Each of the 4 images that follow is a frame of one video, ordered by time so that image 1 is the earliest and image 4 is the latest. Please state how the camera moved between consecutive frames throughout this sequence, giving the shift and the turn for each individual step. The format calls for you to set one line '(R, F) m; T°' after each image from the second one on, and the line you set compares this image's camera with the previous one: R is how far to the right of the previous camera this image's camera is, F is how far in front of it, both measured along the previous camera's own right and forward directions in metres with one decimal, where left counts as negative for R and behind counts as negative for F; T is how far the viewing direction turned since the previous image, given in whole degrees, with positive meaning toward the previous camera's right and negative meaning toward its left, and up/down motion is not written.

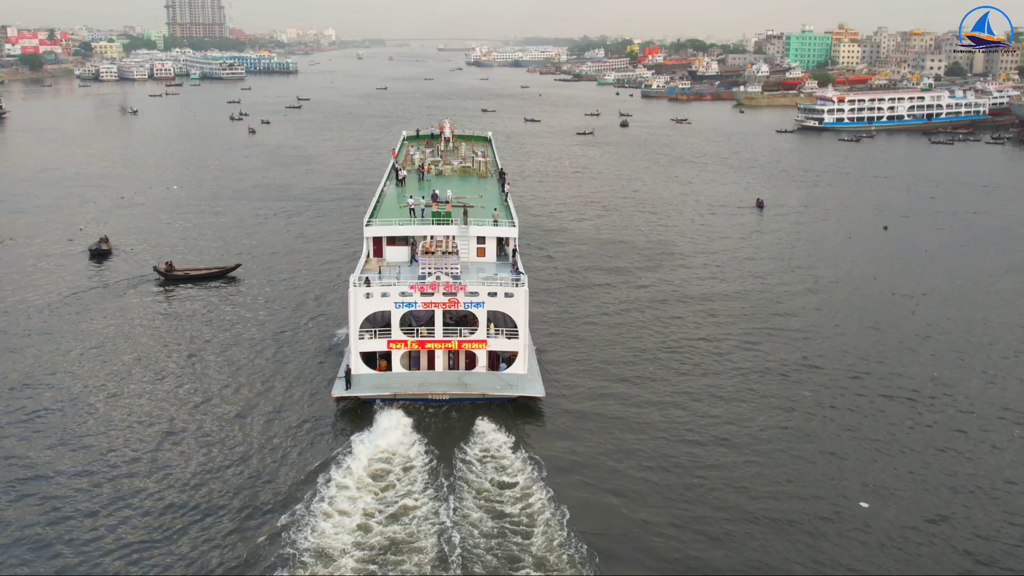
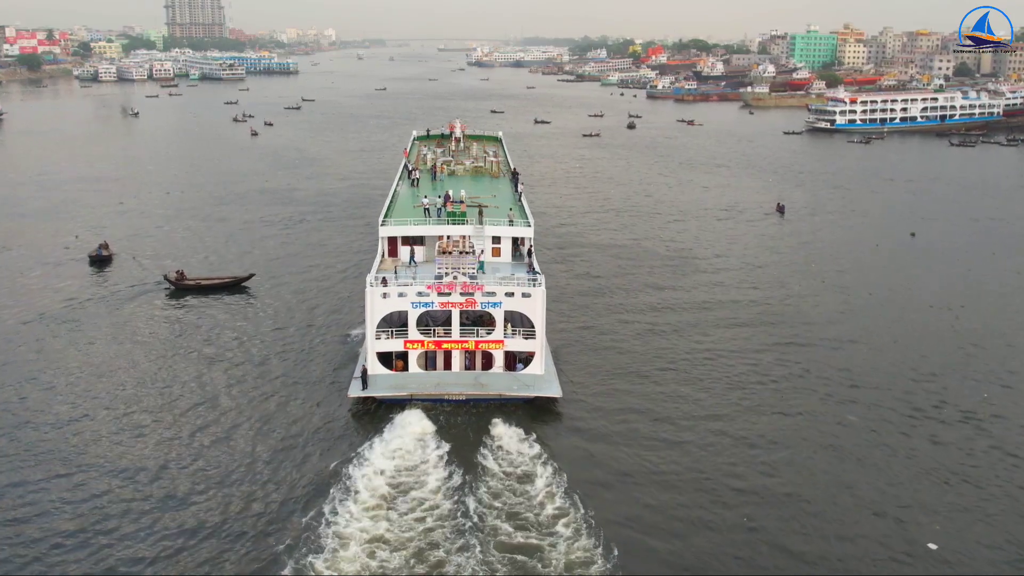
(-0.3, +0.9) m; 0°
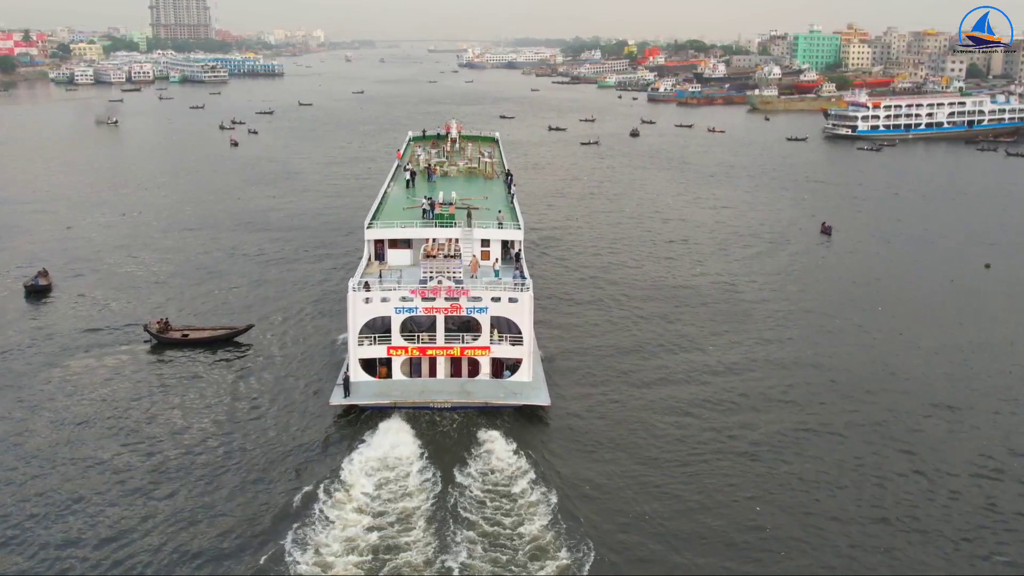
(-0.4, +3.4) m; +1°
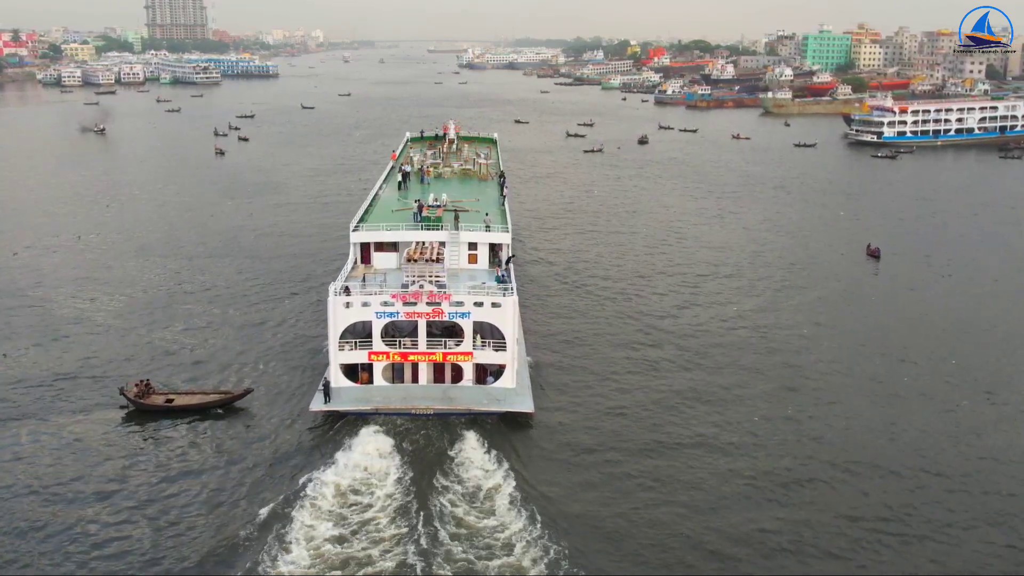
(-0.2, +2.6) m; 0°
